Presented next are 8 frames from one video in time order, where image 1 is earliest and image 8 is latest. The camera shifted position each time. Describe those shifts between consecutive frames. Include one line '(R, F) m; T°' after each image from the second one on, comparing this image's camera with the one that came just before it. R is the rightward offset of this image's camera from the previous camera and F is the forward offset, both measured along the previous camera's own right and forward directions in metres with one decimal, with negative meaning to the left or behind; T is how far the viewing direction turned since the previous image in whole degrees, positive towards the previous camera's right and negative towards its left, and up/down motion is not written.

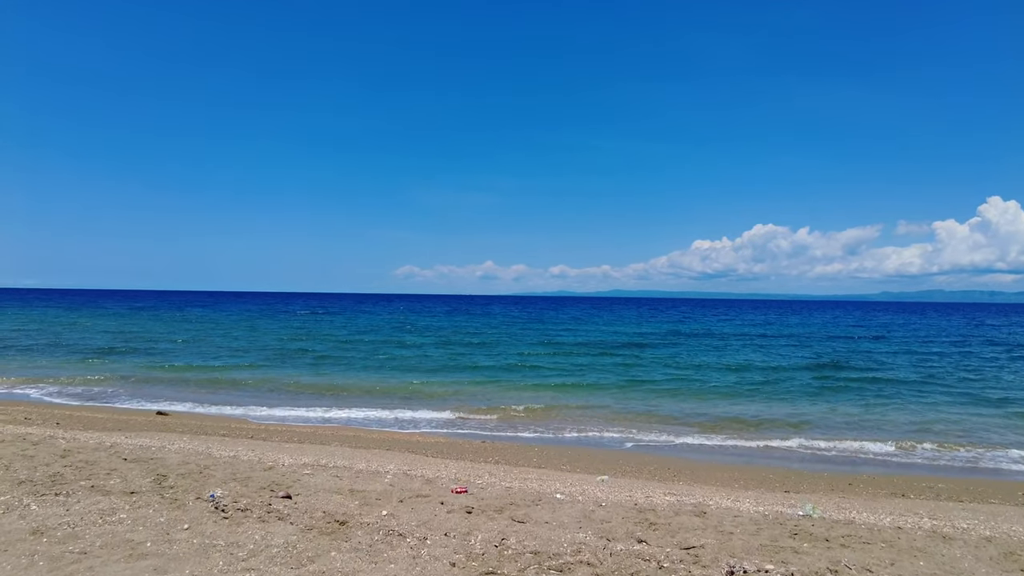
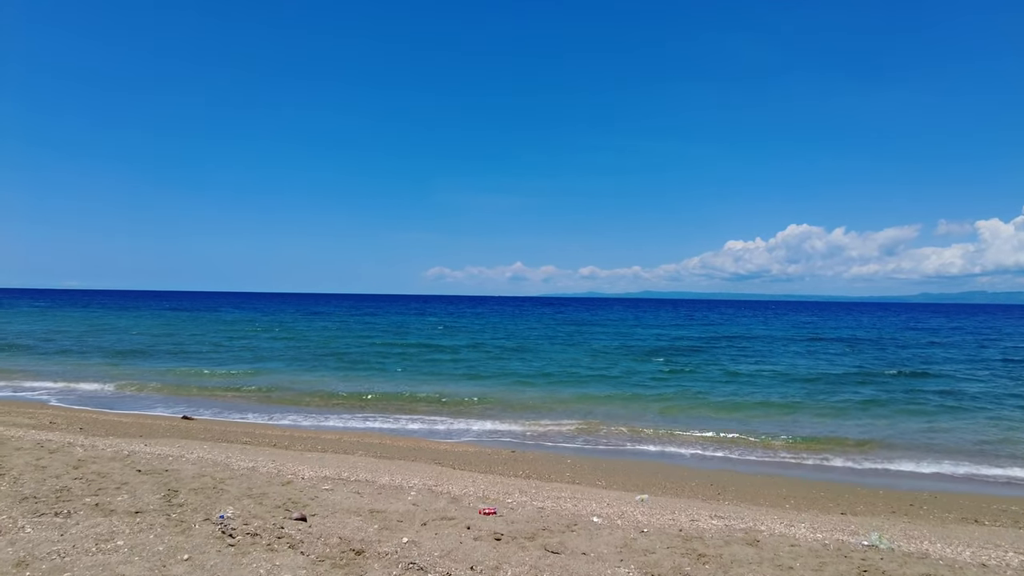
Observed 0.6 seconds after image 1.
(0.0, +0.6) m; -3°
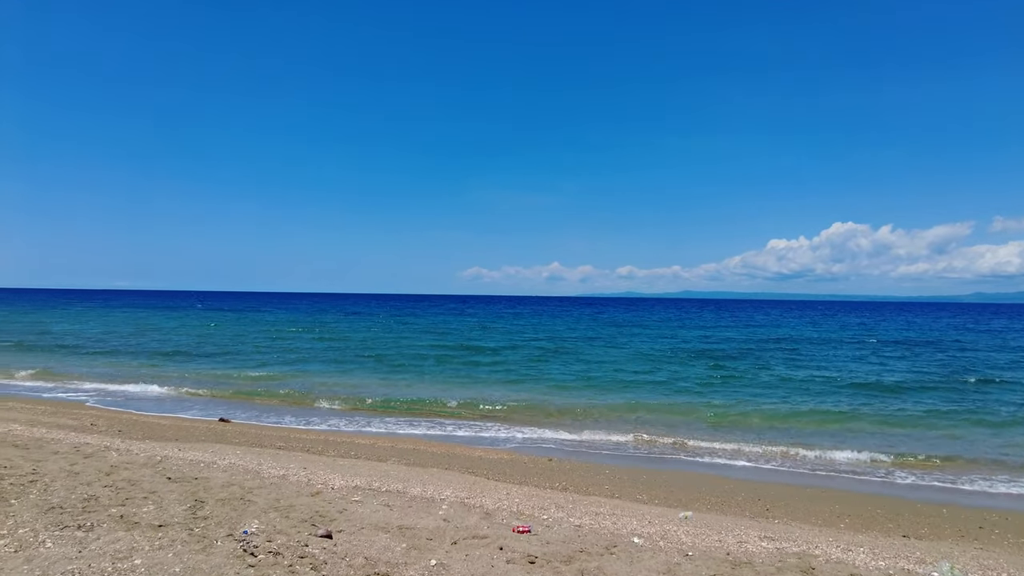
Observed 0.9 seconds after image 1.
(0.0, +0.4) m; -3°
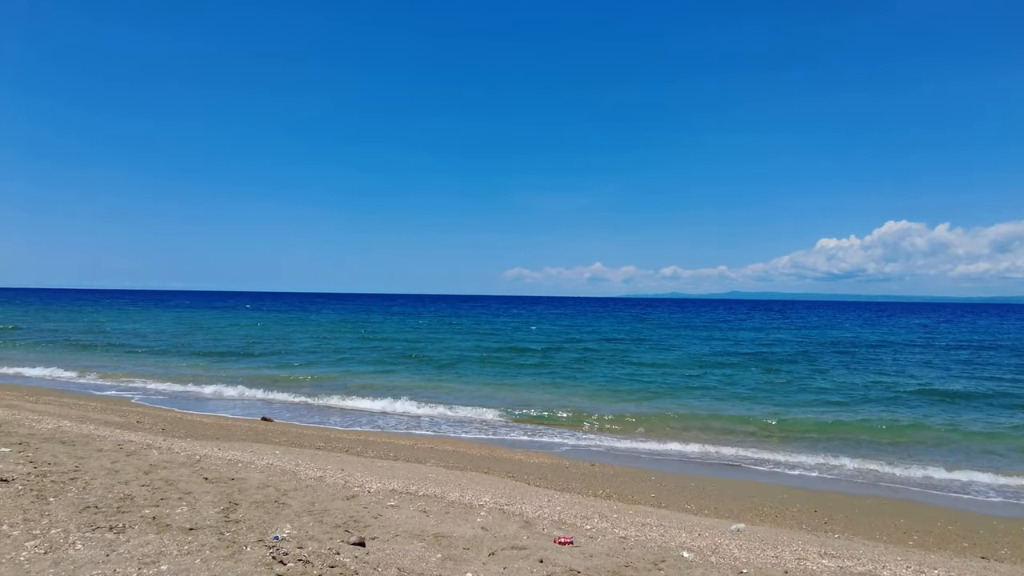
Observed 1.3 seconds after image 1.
(0.0, +0.3) m; -4°
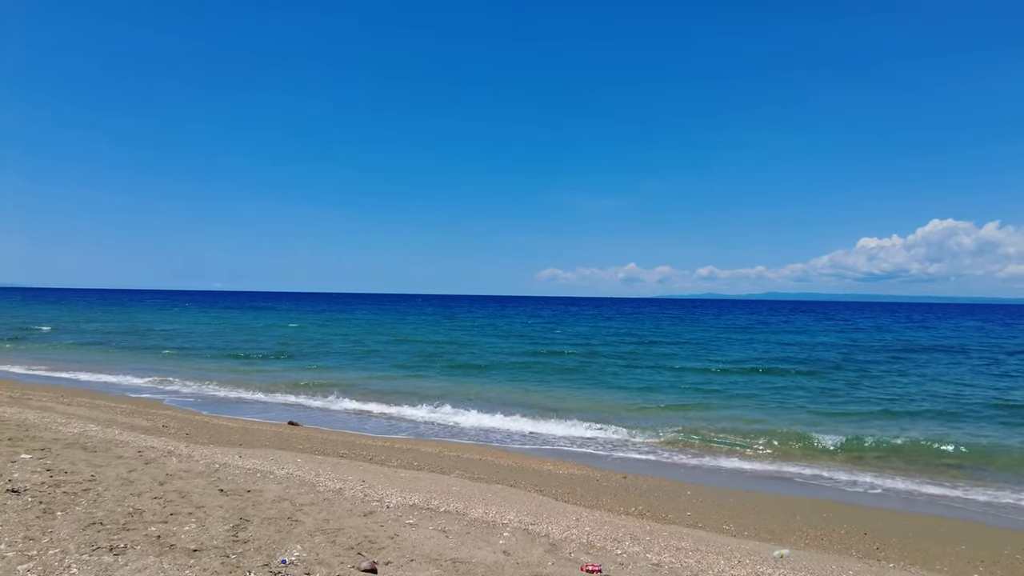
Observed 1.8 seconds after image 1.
(+0.1, +0.5) m; -3°
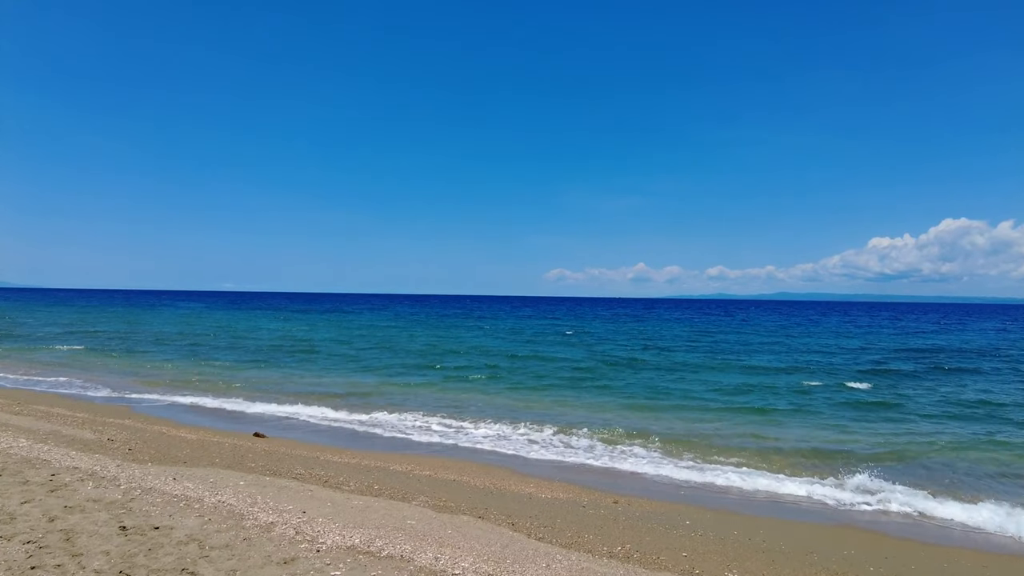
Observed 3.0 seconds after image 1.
(+0.5, +1.4) m; -1°
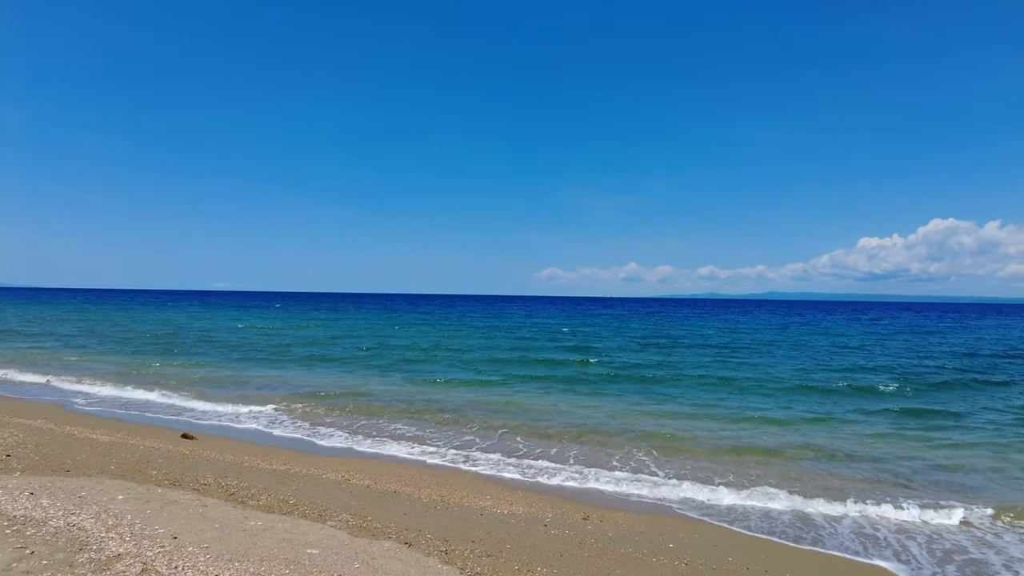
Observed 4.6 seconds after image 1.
(+0.5, +1.8) m; +1°
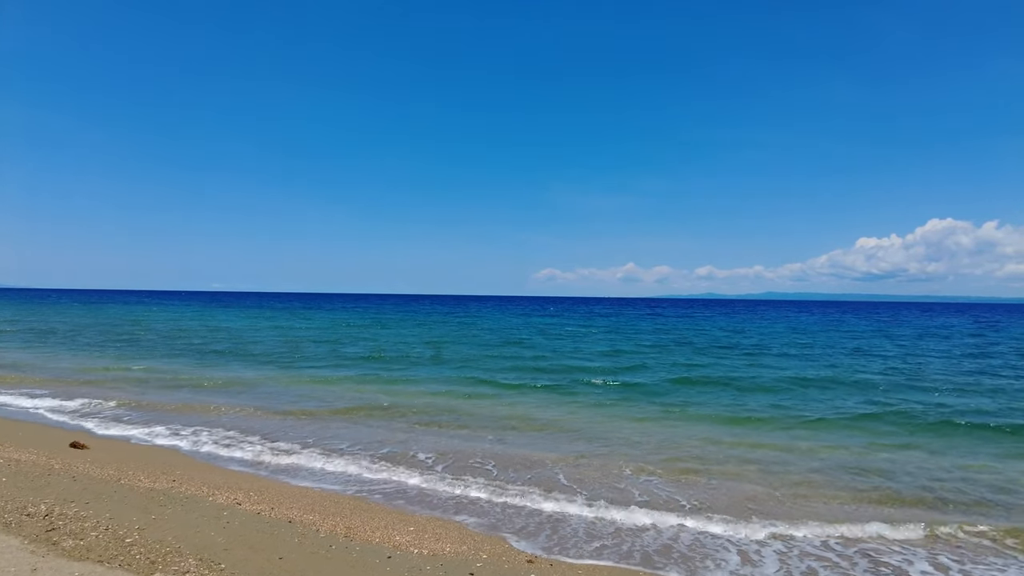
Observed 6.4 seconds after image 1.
(+0.7, +2.2) m; 0°
